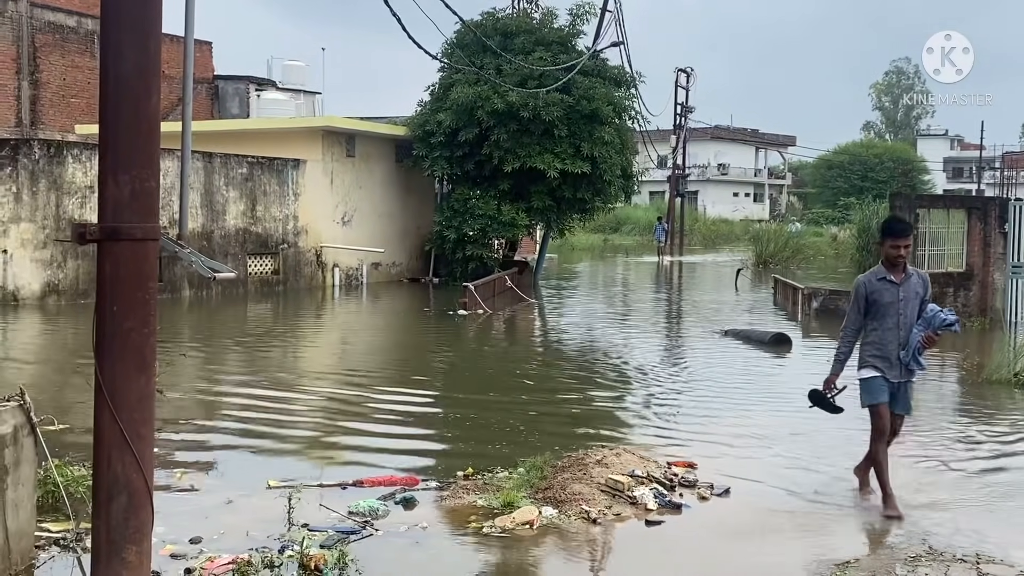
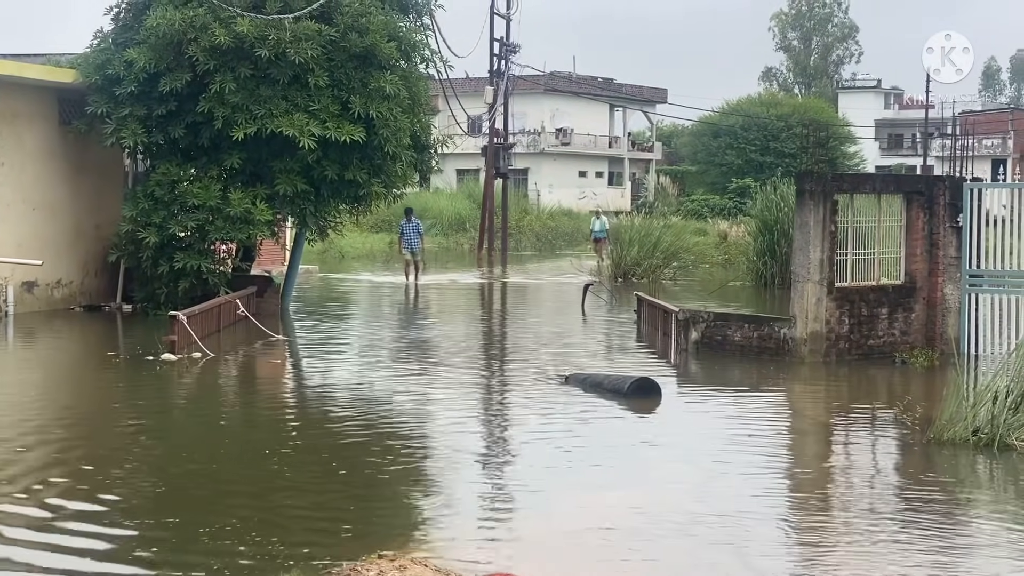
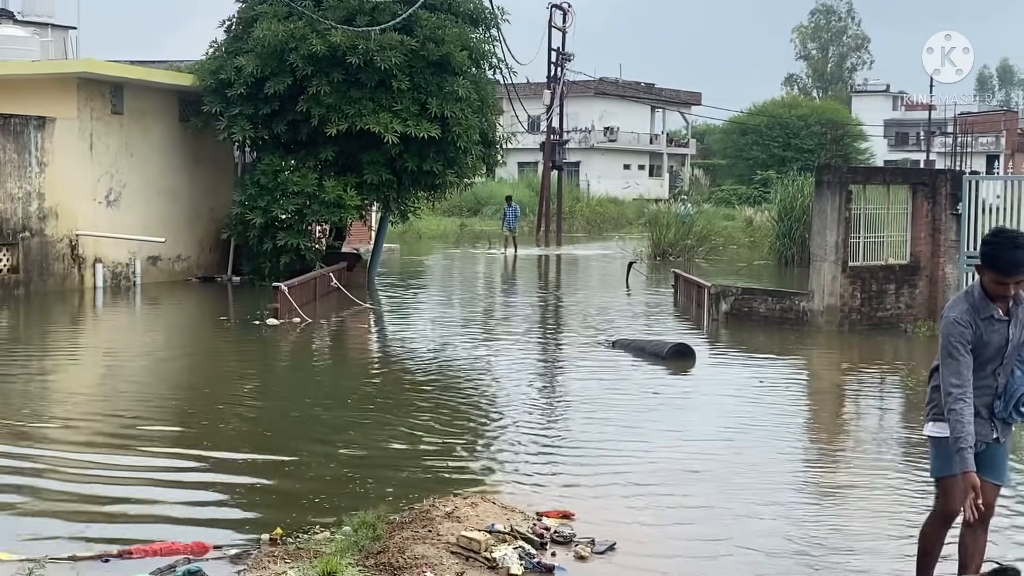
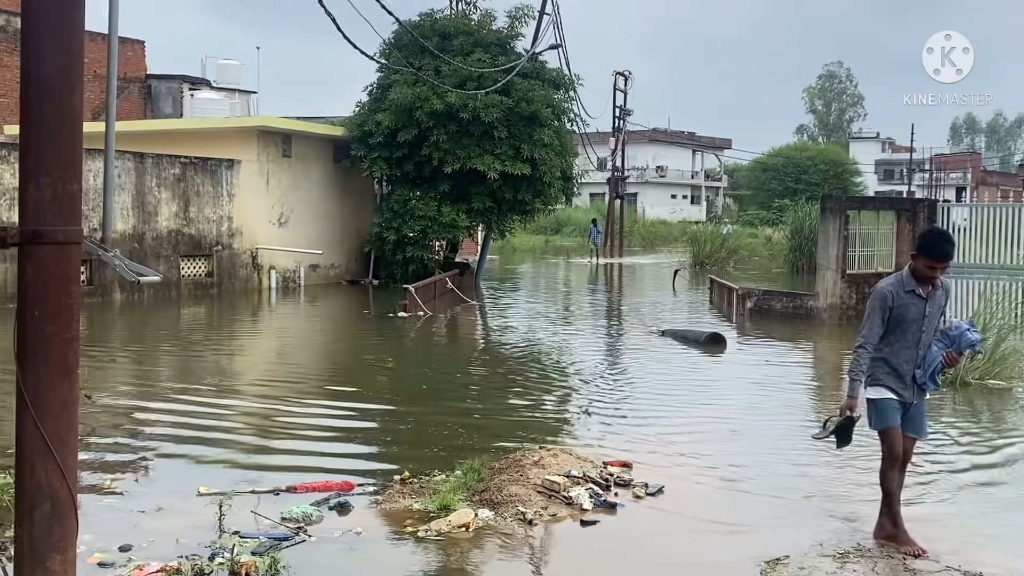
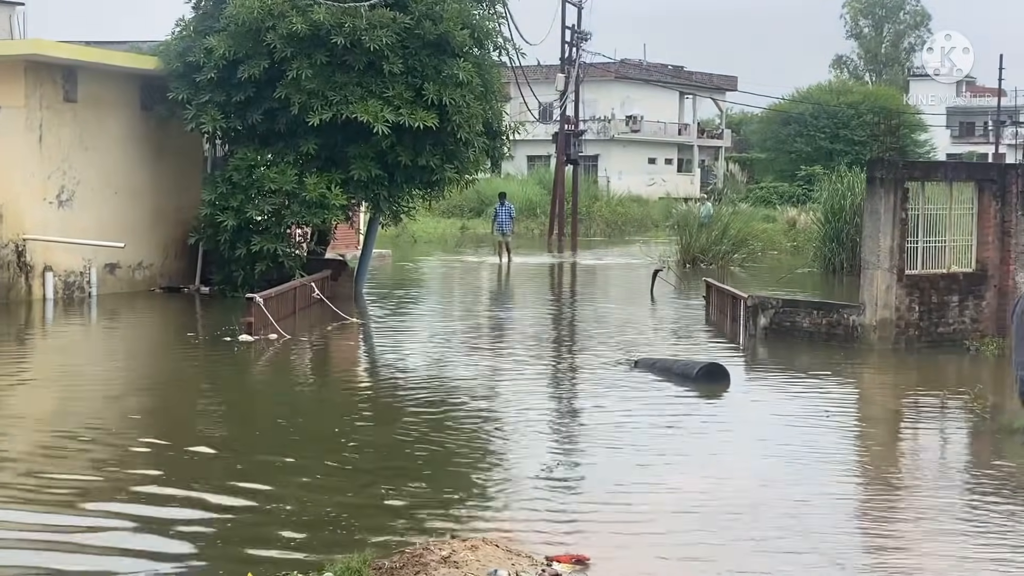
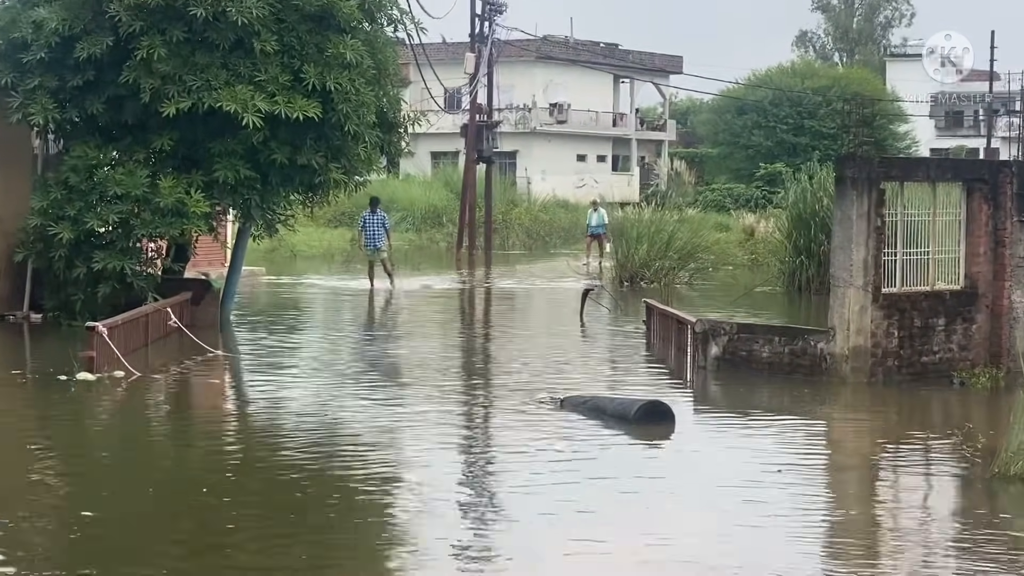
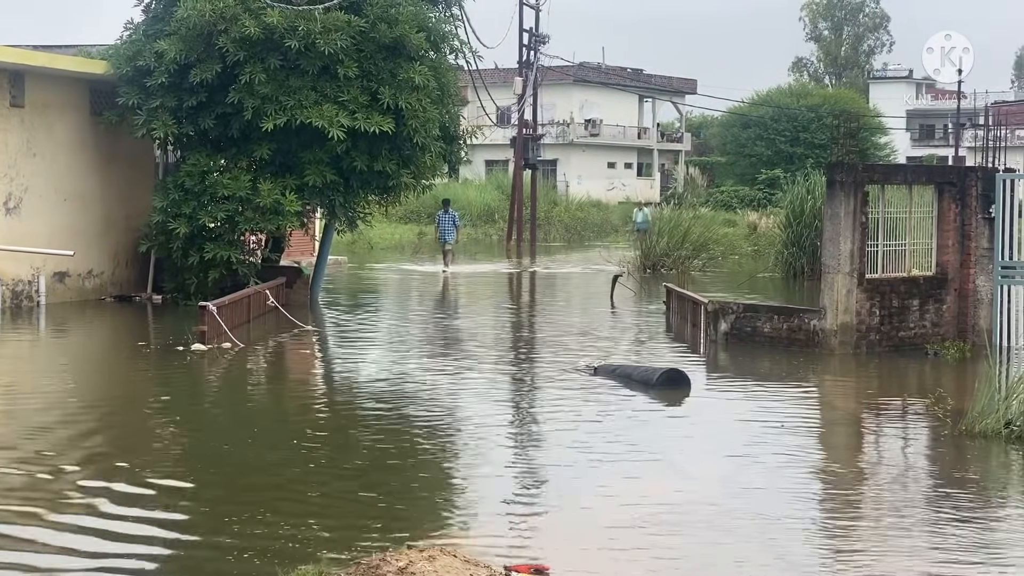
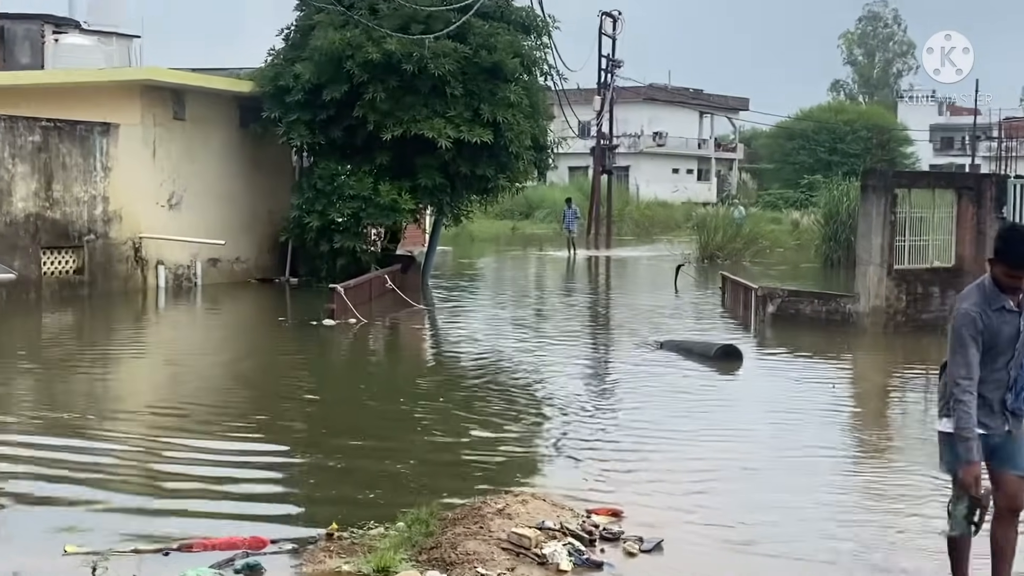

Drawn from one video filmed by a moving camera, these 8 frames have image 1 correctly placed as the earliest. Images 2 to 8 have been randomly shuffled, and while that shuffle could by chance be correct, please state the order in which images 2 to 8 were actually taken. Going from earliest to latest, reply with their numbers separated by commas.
4, 8, 3, 5, 7, 2, 6
